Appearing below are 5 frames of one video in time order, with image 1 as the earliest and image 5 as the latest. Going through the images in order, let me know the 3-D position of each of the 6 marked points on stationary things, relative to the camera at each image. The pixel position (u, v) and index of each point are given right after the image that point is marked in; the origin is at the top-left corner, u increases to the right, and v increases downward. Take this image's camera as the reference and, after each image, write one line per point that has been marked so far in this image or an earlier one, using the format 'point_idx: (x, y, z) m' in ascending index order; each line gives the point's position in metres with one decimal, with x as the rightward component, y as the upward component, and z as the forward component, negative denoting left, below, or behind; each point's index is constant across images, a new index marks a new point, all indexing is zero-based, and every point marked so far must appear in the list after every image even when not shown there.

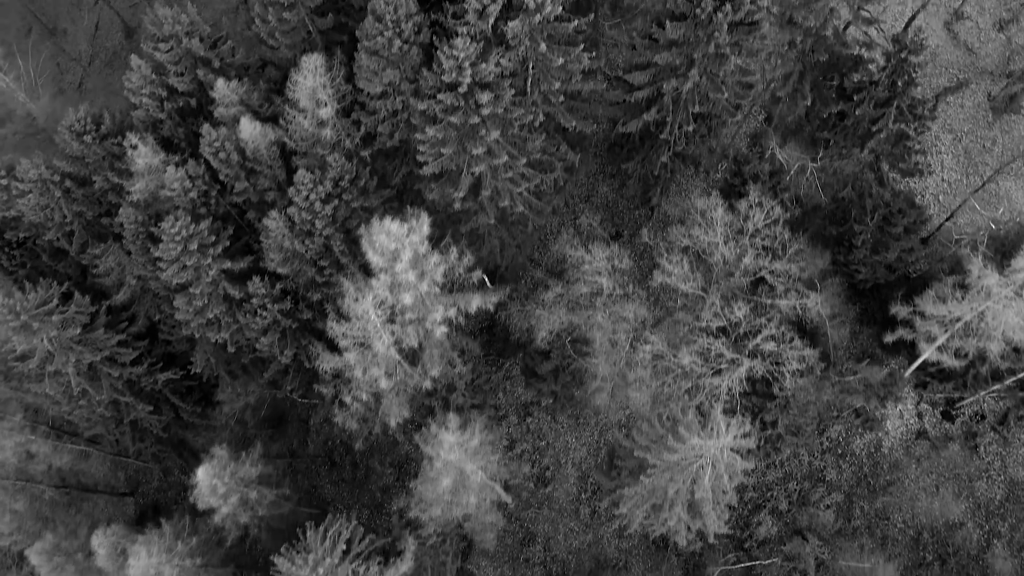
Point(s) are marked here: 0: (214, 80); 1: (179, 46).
0: (-7.9, +5.6, +19.8) m
1: (-8.7, +6.3, +19.5) m
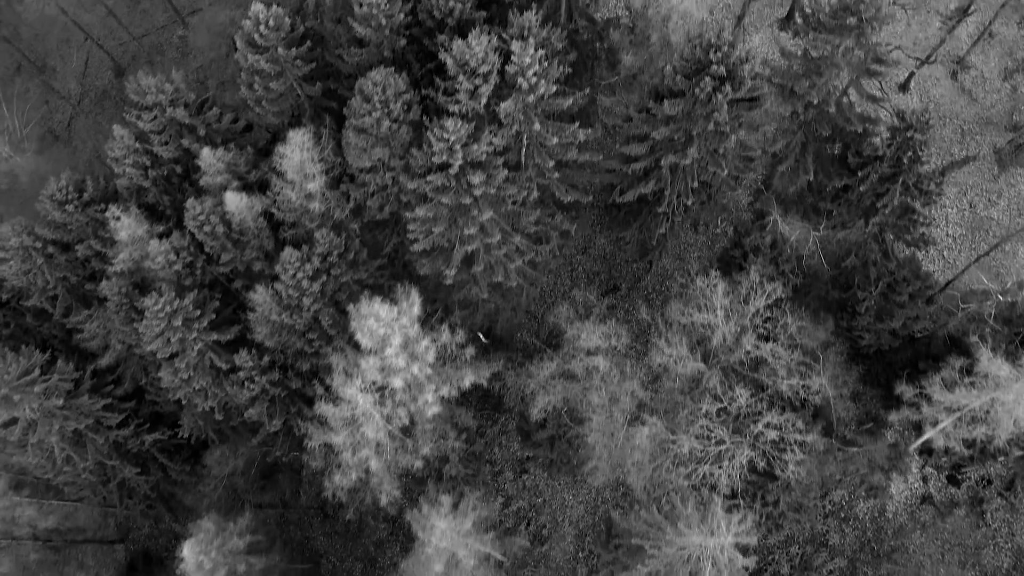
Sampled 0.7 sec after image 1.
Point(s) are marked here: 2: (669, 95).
0: (-8.0, +3.6, +19.3) m
1: (-8.9, +4.4, +18.9) m
2: (+3.5, +4.3, +16.7) m
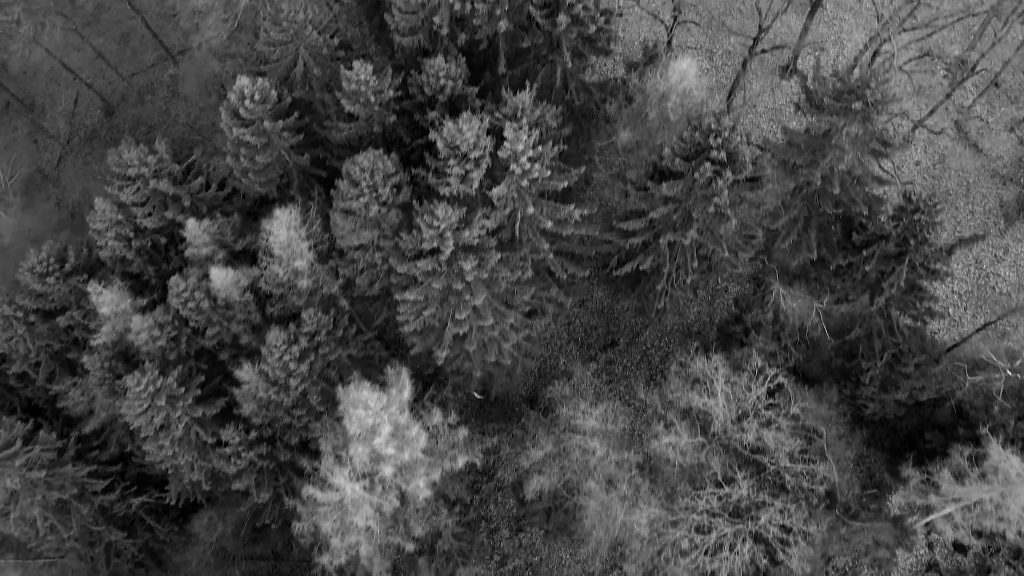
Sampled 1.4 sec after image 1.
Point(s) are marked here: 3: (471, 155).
0: (-8.2, +1.8, +18.7) m
1: (-9.0, +2.5, +18.3) m
2: (+3.4, +2.4, +16.2) m
3: (-0.8, +2.7, +15.1) m
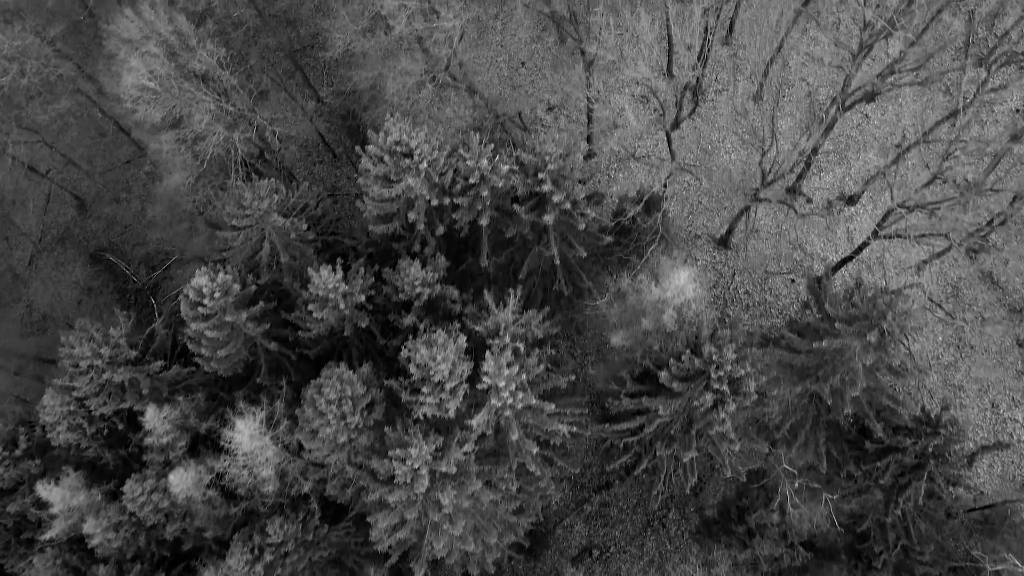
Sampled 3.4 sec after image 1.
0: (-8.6, -2.7, +17.3) m
1: (-9.4, -2.0, +17.0) m
2: (+3.0, -2.0, +14.8) m
3: (-1.2, -1.8, +13.8) m
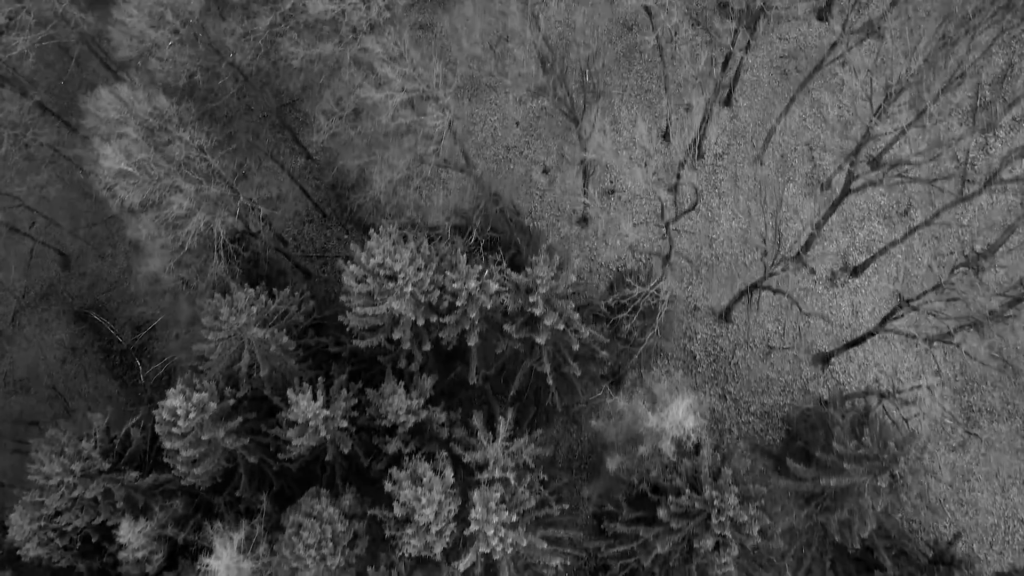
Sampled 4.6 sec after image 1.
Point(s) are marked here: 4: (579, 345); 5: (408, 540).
0: (-8.7, -5.1, +16.5) m
1: (-9.6, -4.4, +16.2) m
2: (+2.8, -4.4, +14.0) m
3: (-1.4, -4.2, +13.0) m
4: (+1.3, -1.1, +14.6) m
5: (-1.8, -4.4, +13.1) m
